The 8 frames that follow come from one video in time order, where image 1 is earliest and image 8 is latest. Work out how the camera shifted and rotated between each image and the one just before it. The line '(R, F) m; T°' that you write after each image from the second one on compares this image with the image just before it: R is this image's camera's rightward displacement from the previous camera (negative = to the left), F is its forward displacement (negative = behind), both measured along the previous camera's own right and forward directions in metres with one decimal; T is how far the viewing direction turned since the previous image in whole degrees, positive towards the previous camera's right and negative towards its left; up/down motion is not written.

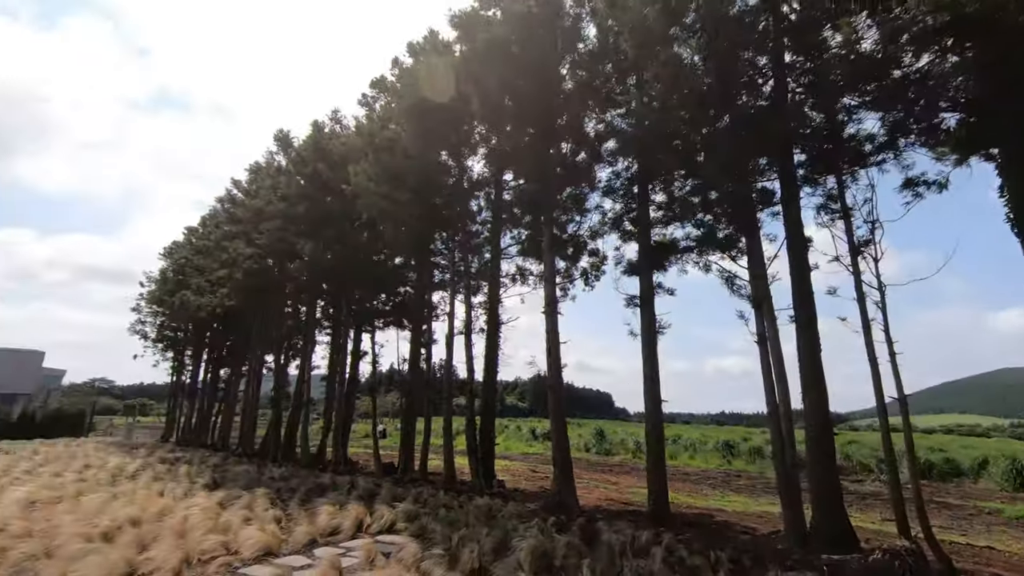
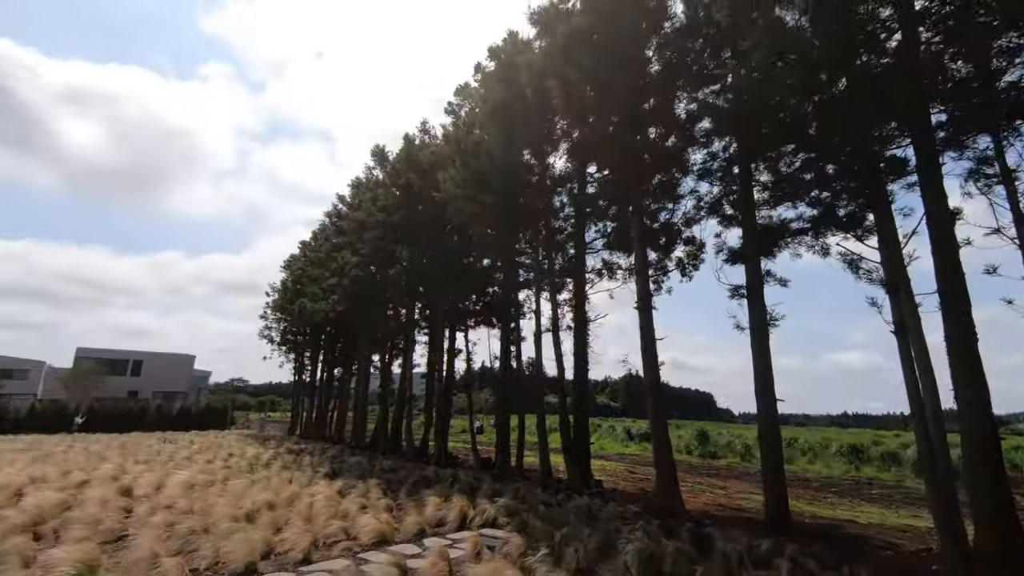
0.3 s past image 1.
(-0.1, +0.1) m; -11°
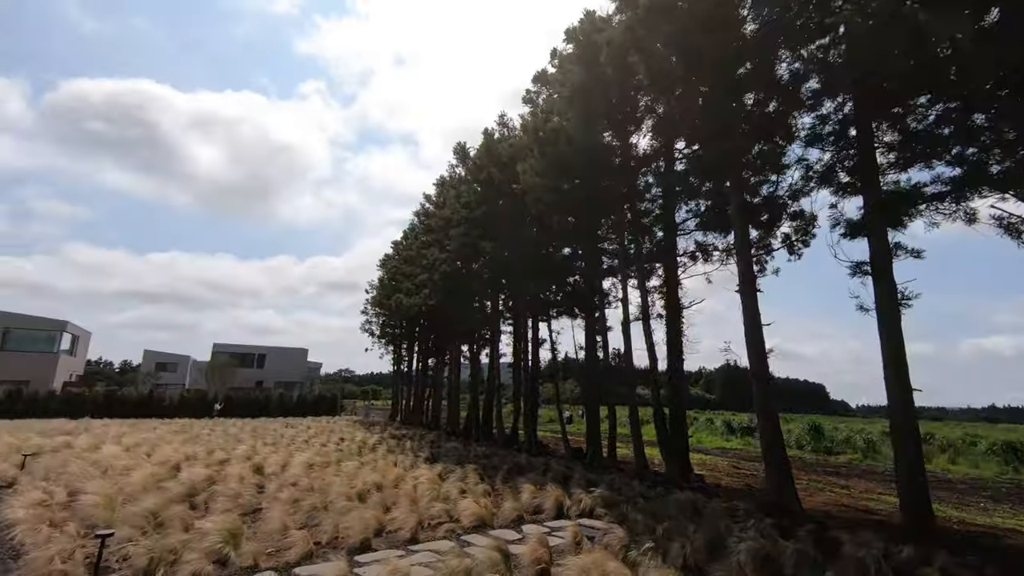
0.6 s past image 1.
(-0.1, +0.1) m; -10°
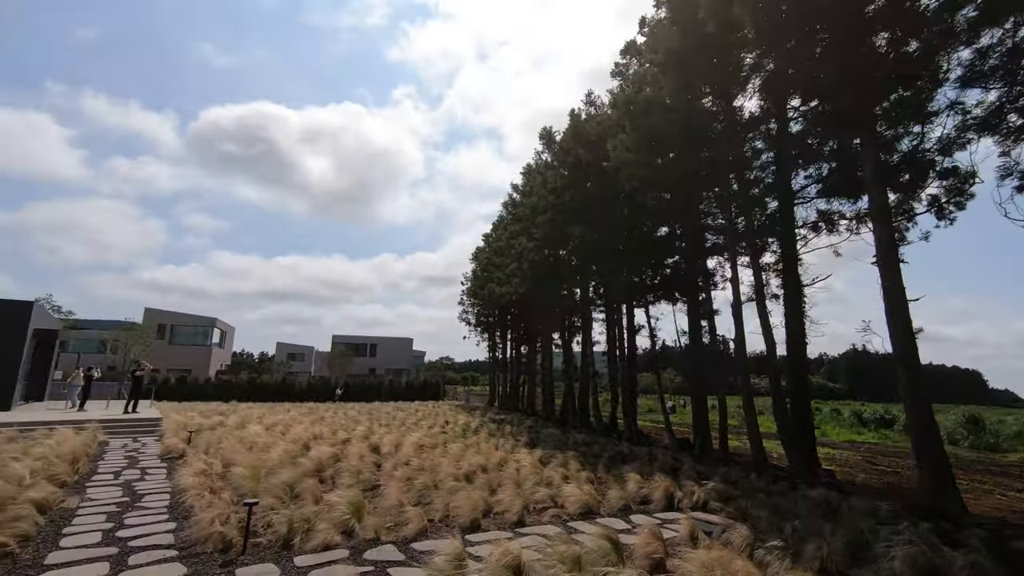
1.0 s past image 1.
(-0.1, +0.1) m; -11°
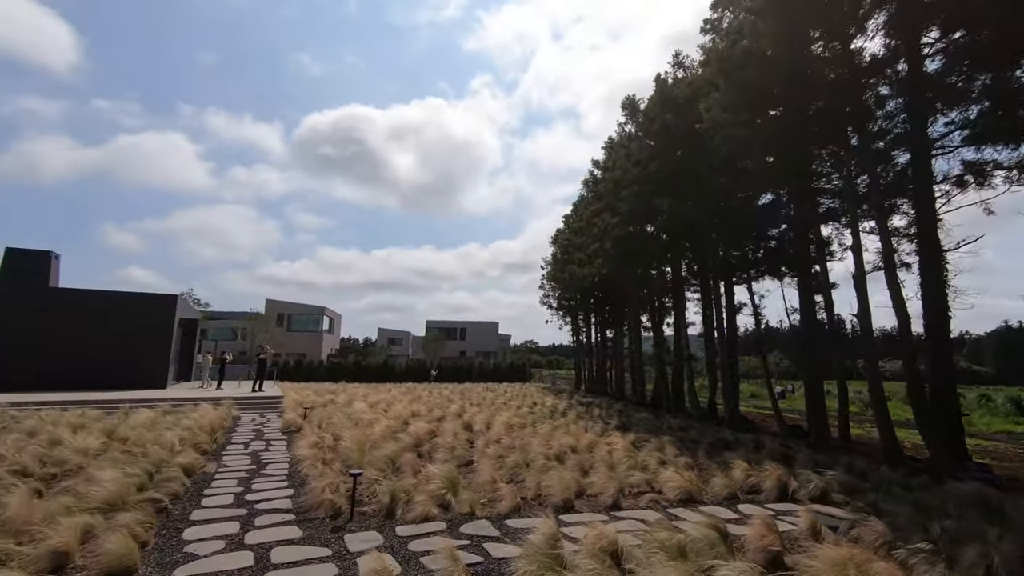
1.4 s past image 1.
(0.0, +0.2) m; -10°
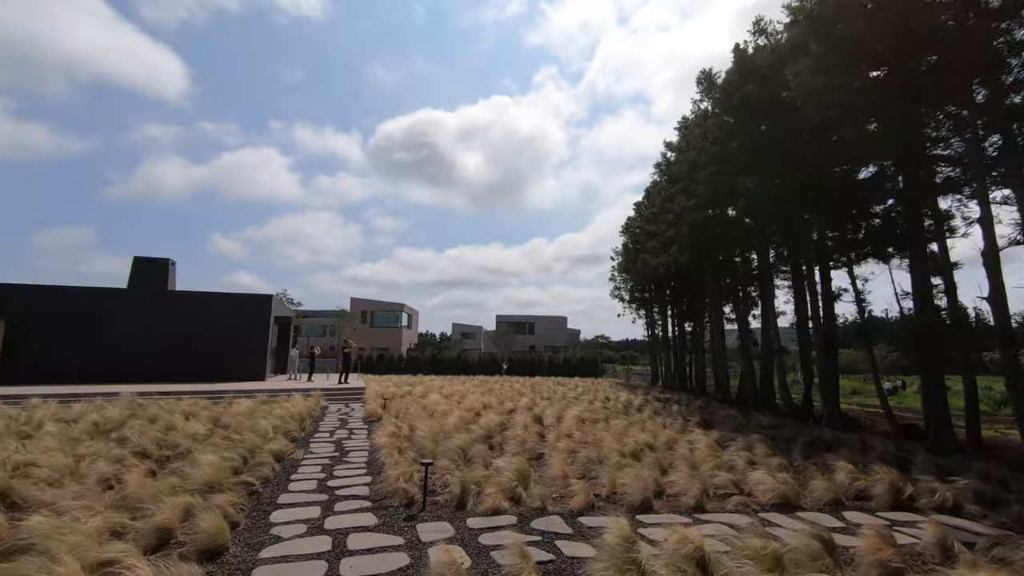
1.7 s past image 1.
(0.0, +0.2) m; -9°
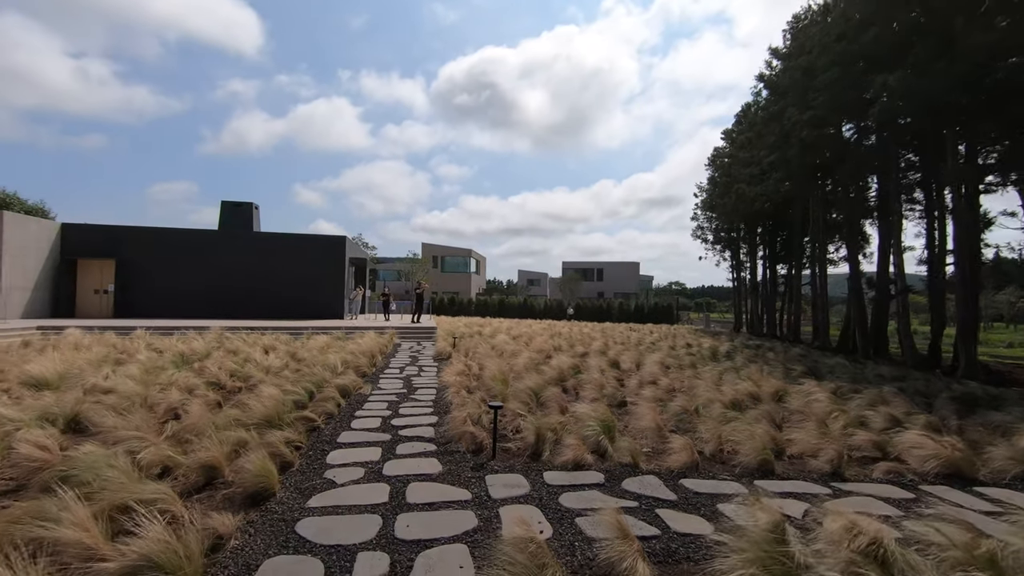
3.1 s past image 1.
(-0.1, +0.8) m; -8°
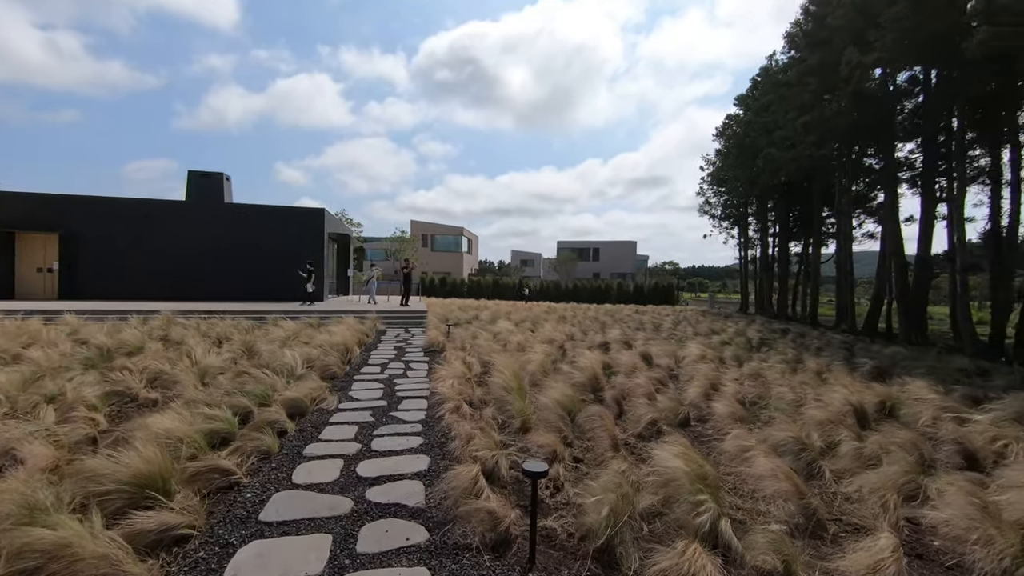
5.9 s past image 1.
(-0.3, +1.7) m; +1°
